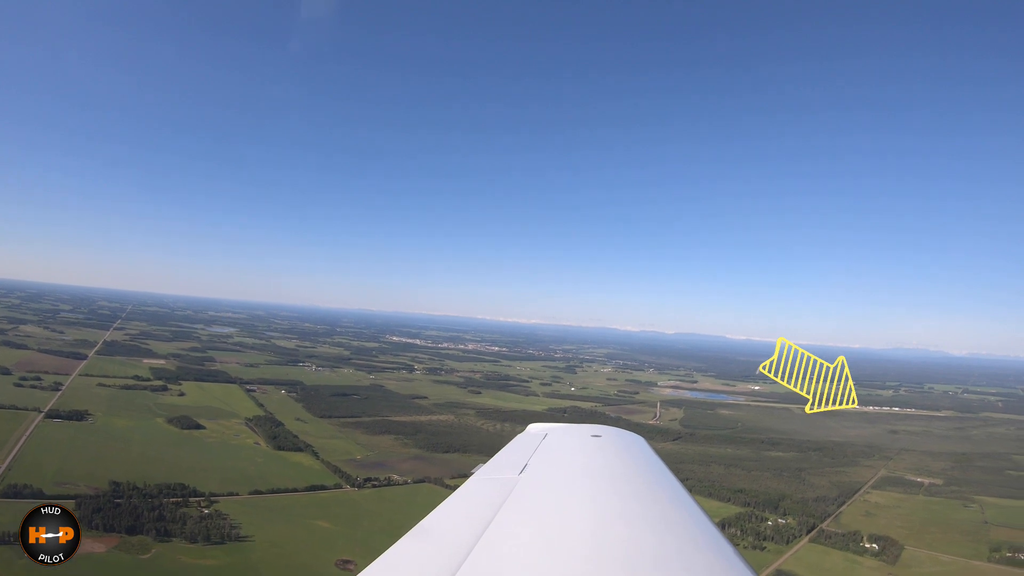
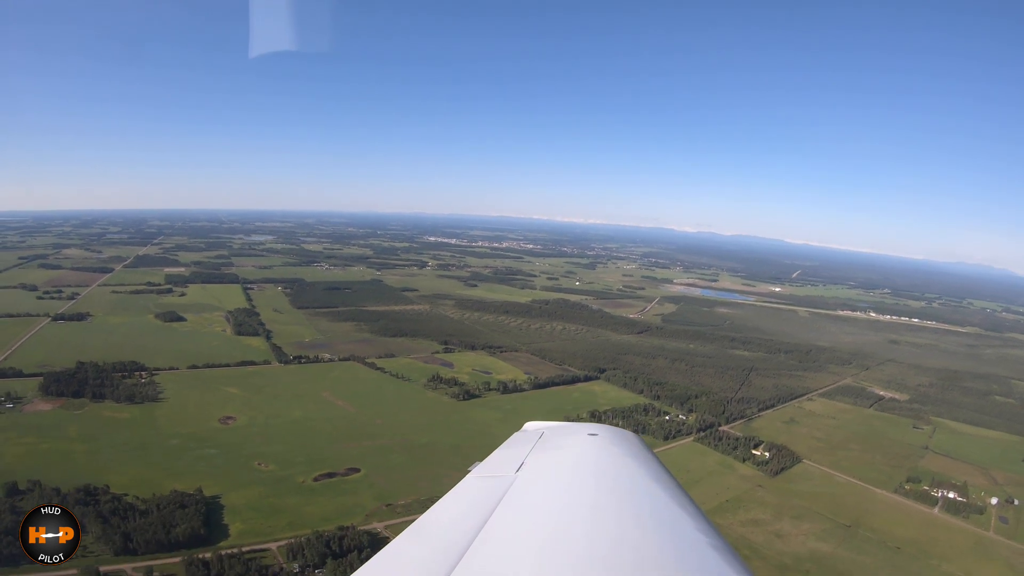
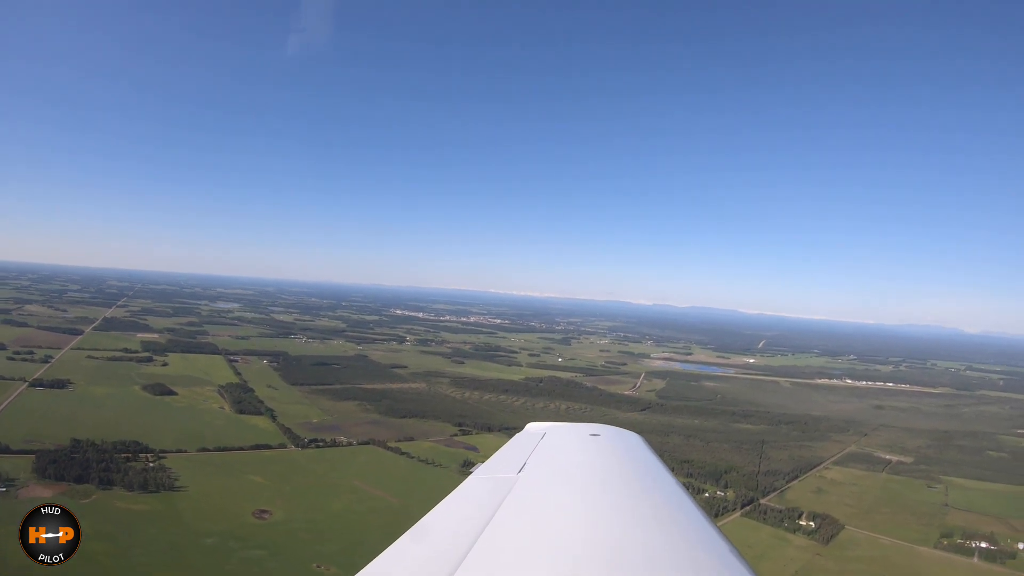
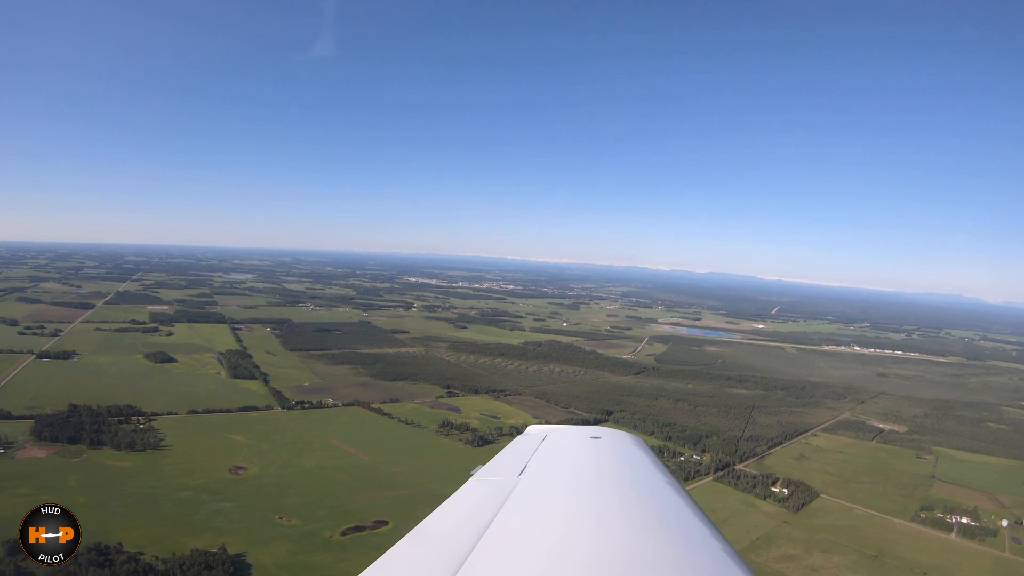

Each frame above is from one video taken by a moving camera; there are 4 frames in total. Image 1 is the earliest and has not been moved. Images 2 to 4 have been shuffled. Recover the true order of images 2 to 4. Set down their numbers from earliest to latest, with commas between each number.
3, 4, 2
